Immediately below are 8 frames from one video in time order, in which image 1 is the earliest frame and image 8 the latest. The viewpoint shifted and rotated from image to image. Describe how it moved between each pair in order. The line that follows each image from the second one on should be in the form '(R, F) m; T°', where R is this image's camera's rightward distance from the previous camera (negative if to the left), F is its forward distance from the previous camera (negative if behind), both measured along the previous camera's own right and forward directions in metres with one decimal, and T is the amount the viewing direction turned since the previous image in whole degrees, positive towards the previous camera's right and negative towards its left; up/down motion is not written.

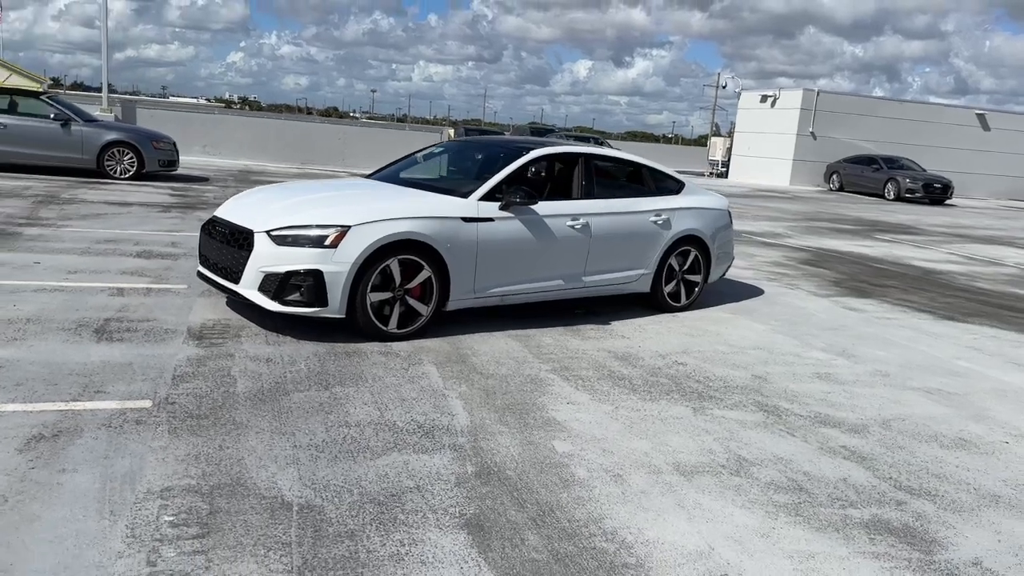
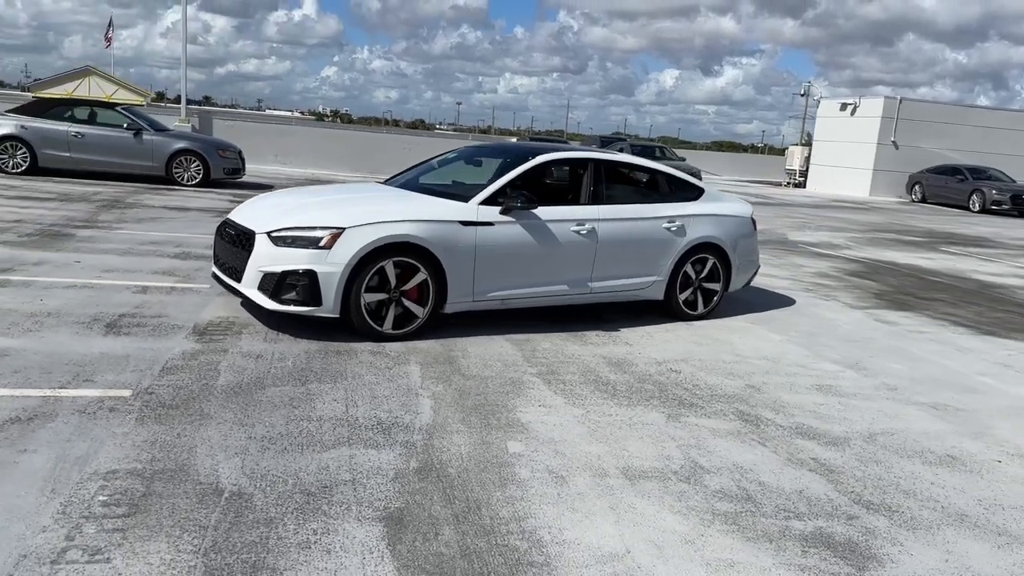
(+0.6, 0.0) m; -6°
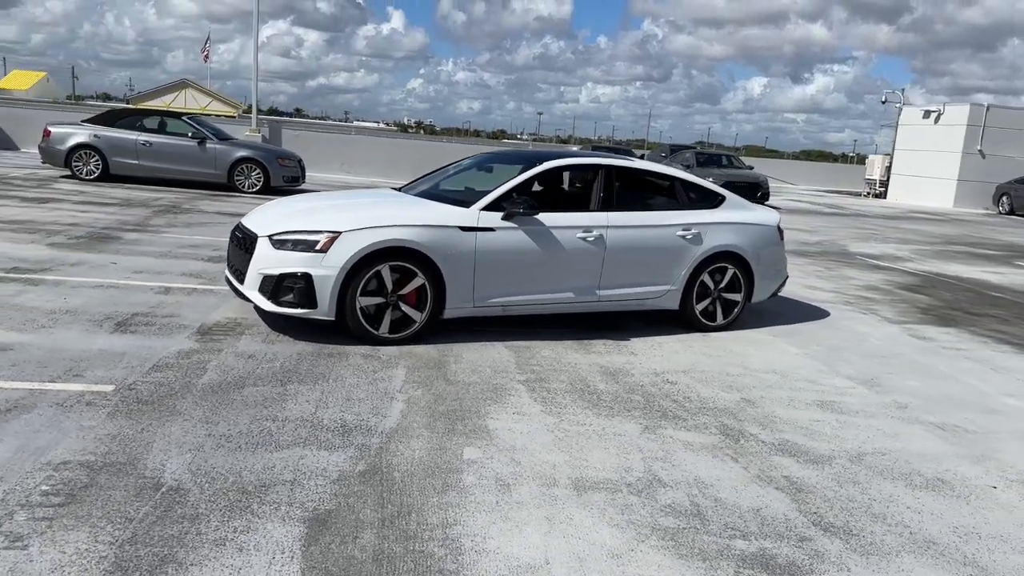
(+0.6, +0.1) m; -6°
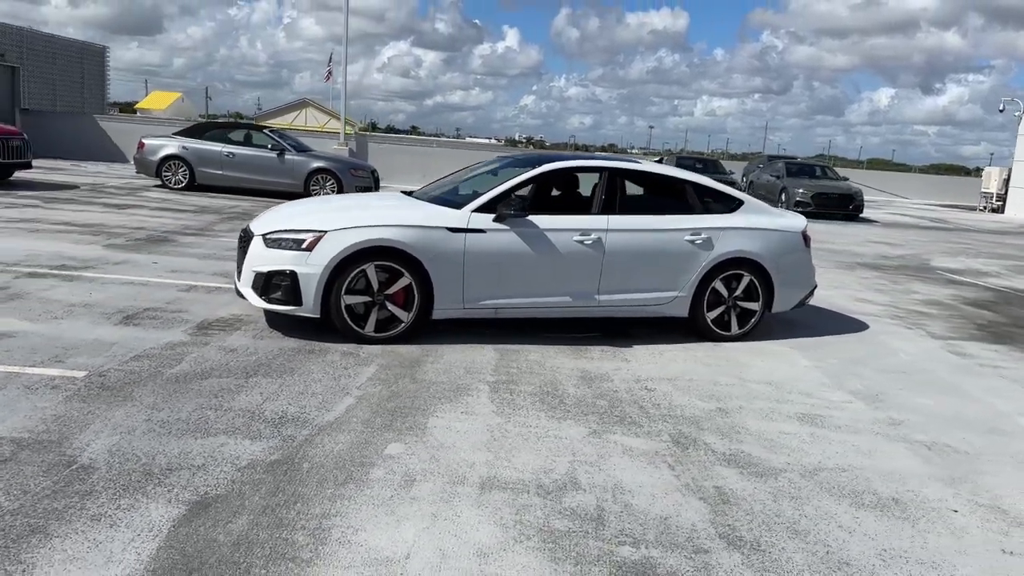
(+0.9, +0.1) m; -8°
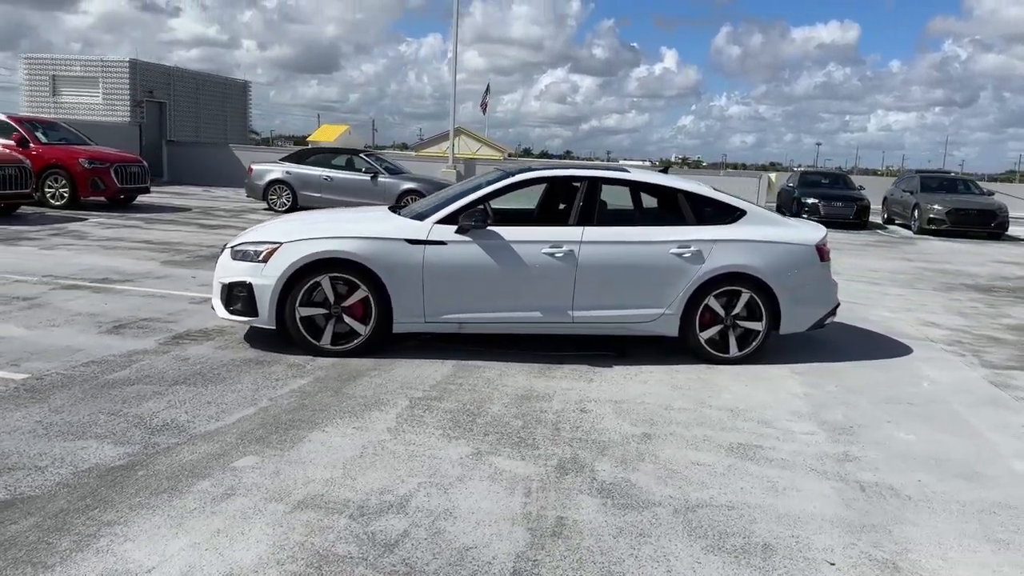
(+1.4, +0.4) m; -11°
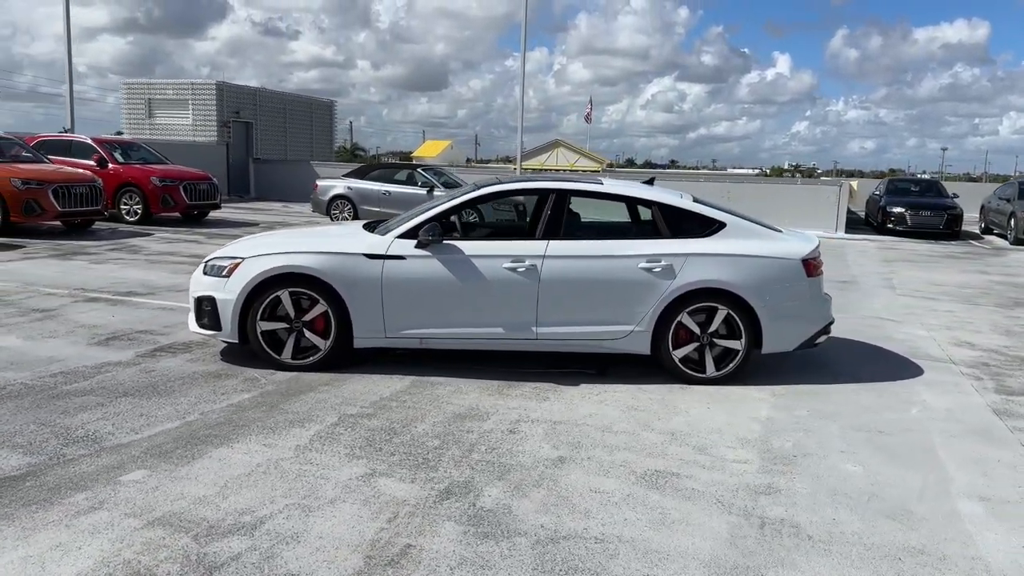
(+1.0, +0.2) m; -7°
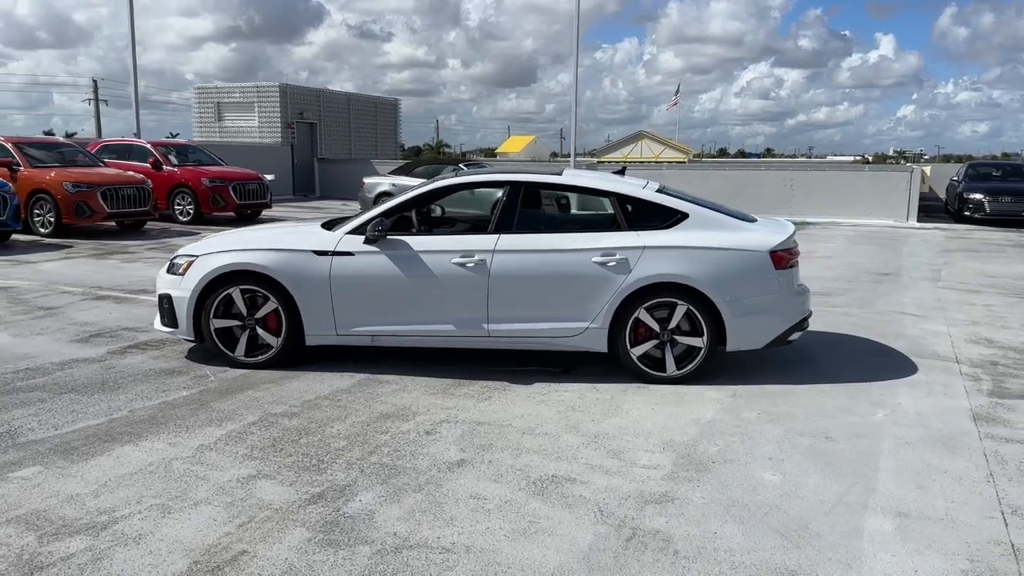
(+1.0, +0.2) m; -6°
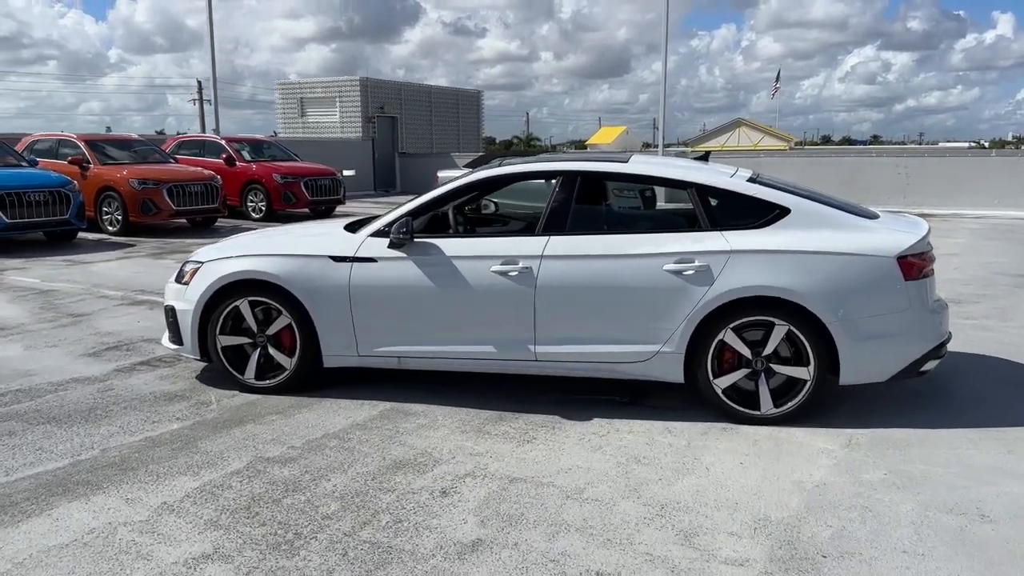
(+0.2, +1.1) m; -6°
